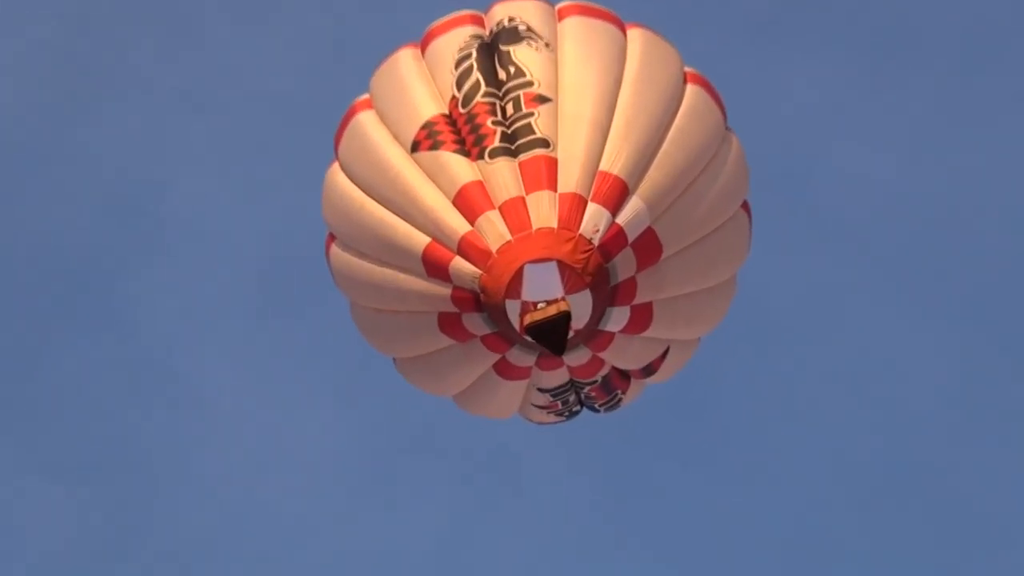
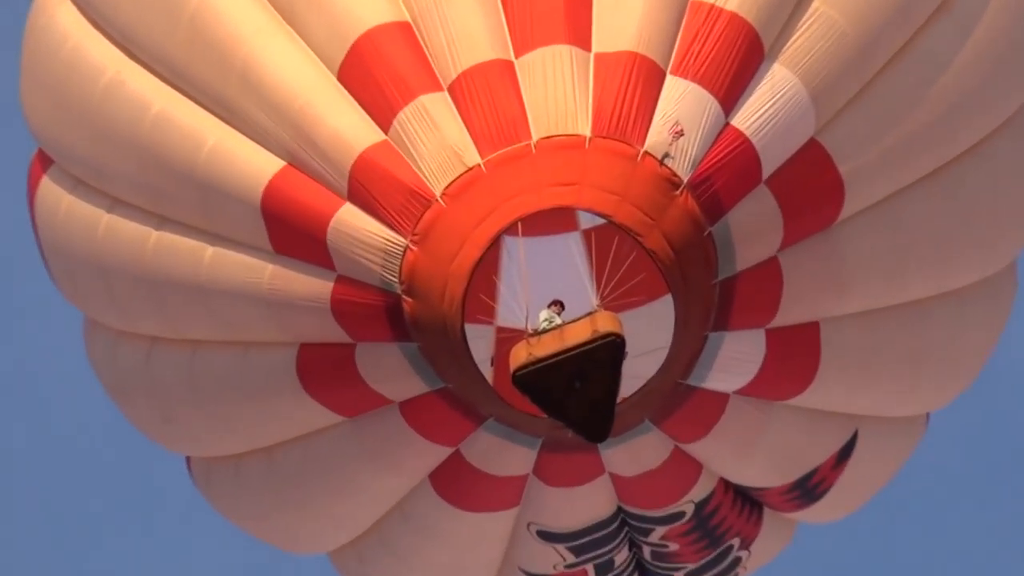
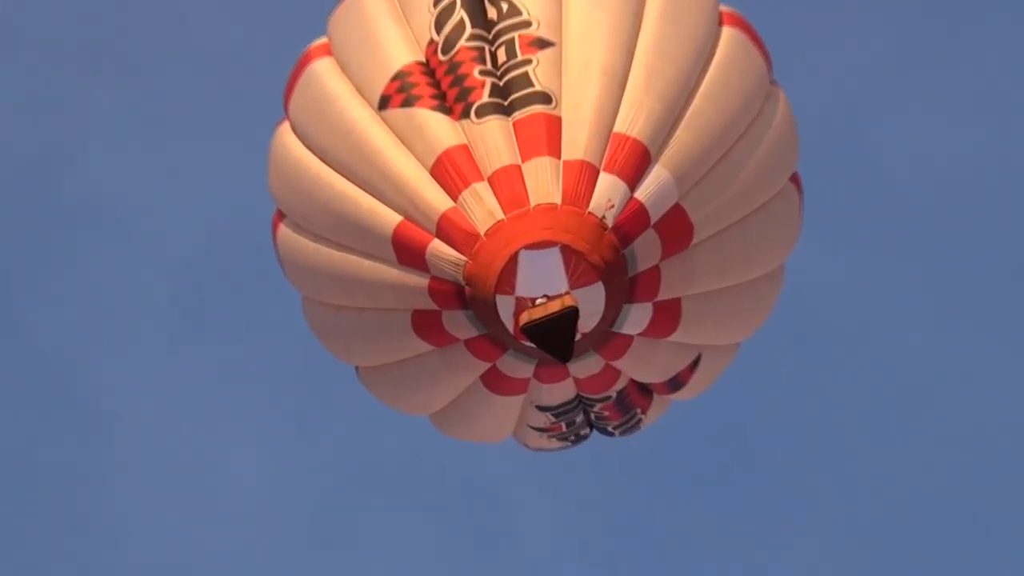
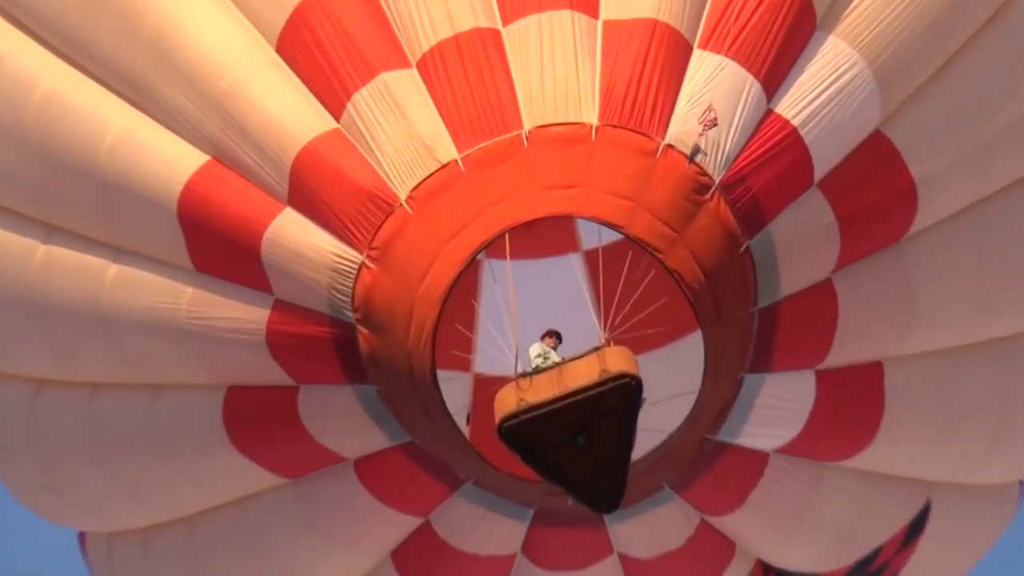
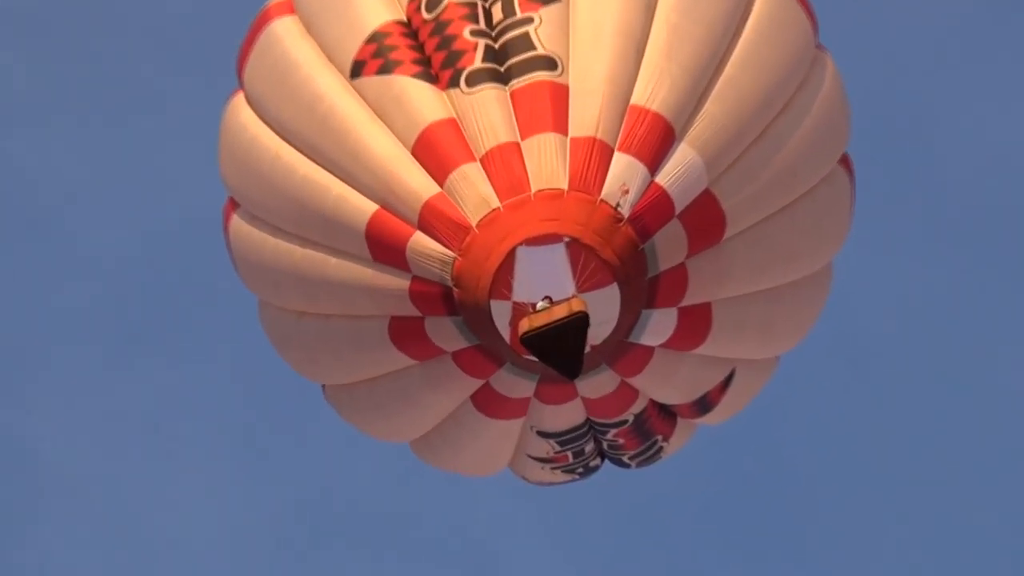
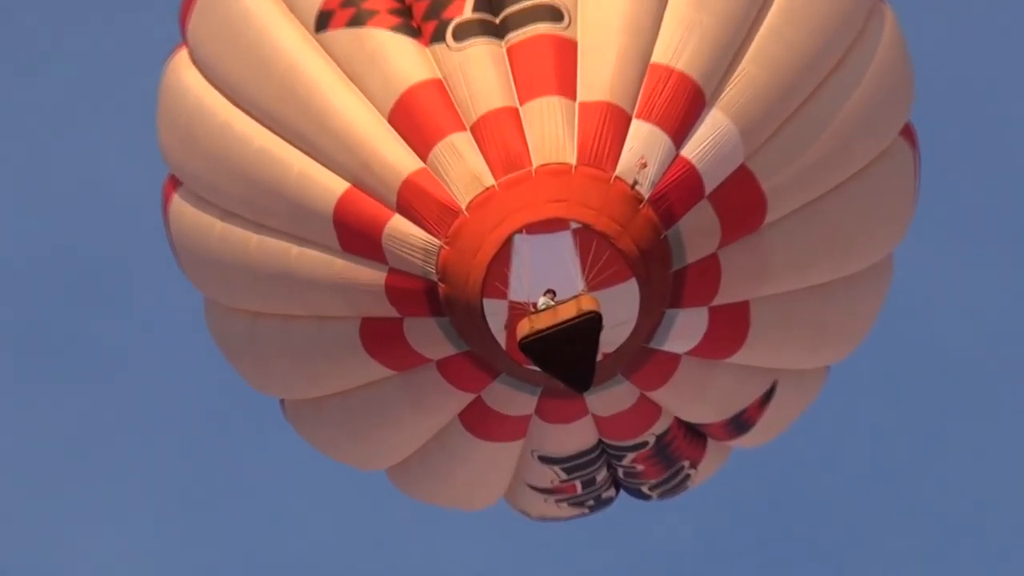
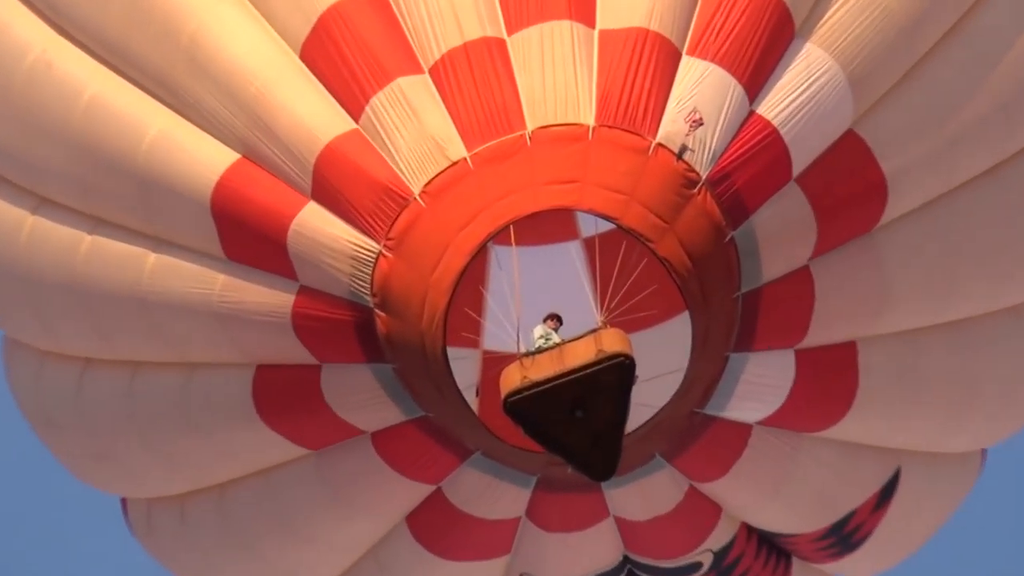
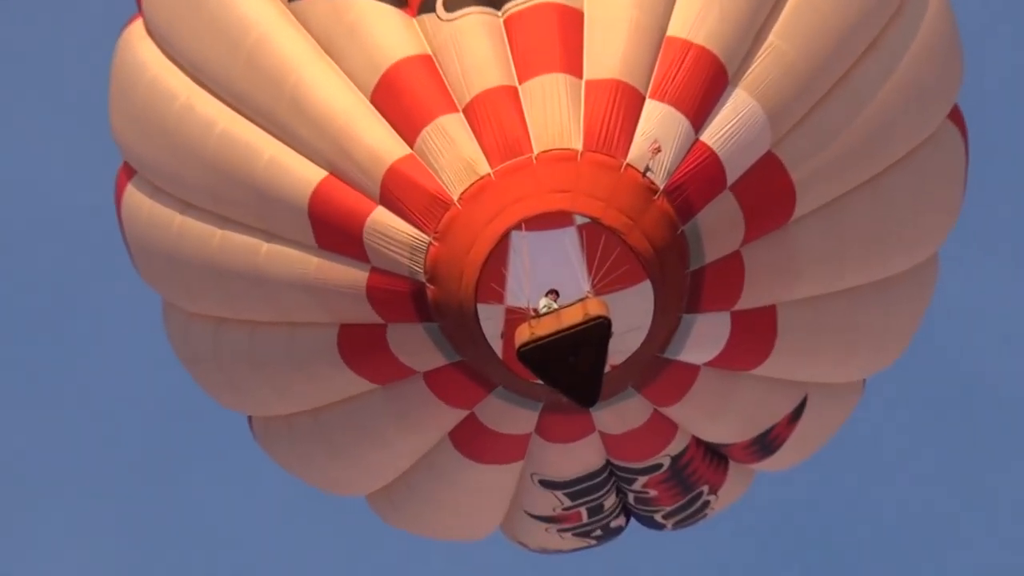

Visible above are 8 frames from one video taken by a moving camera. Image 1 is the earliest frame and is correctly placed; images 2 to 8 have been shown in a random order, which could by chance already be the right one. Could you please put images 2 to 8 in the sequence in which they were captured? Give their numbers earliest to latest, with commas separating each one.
3, 5, 6, 8, 2, 7, 4
